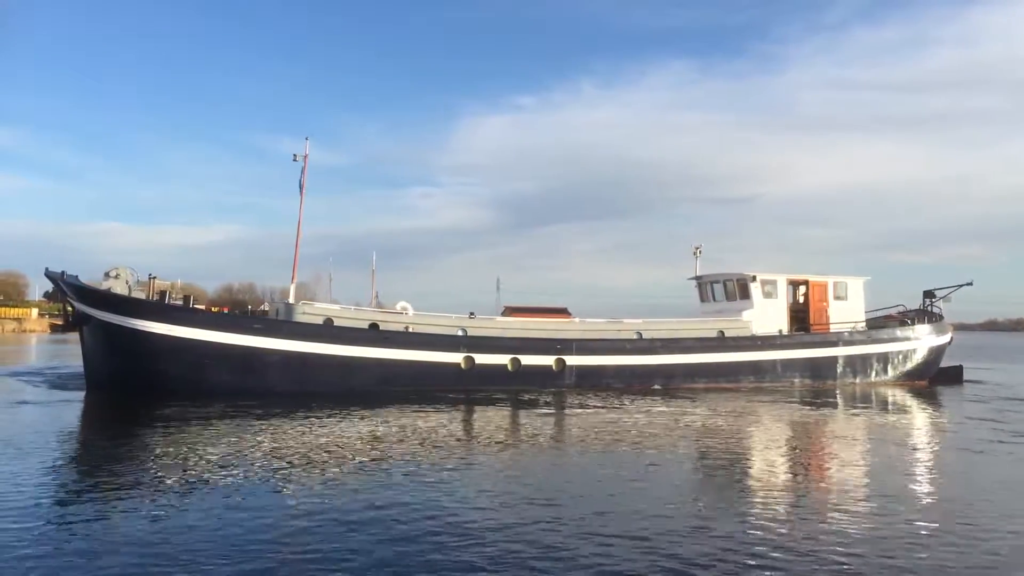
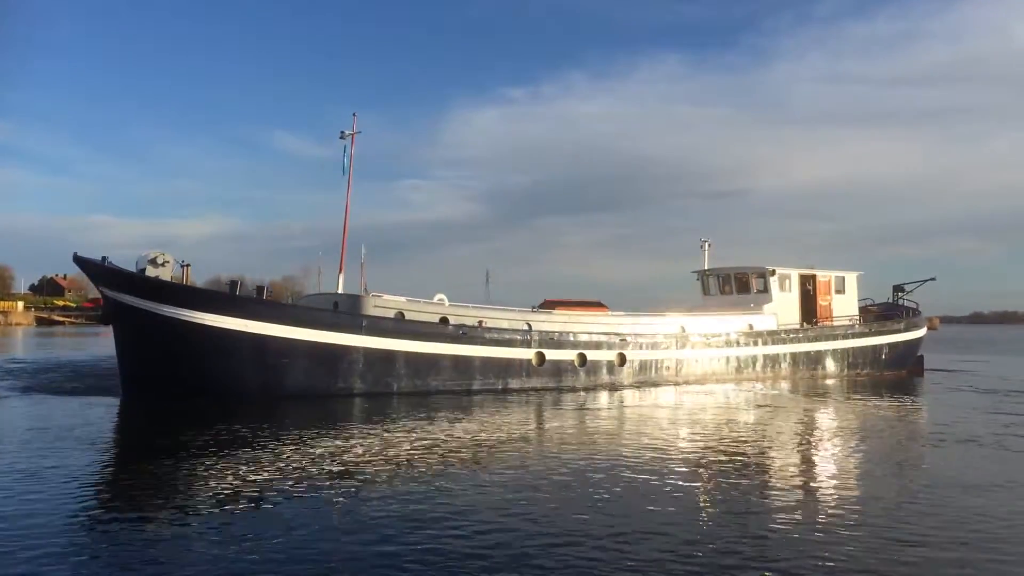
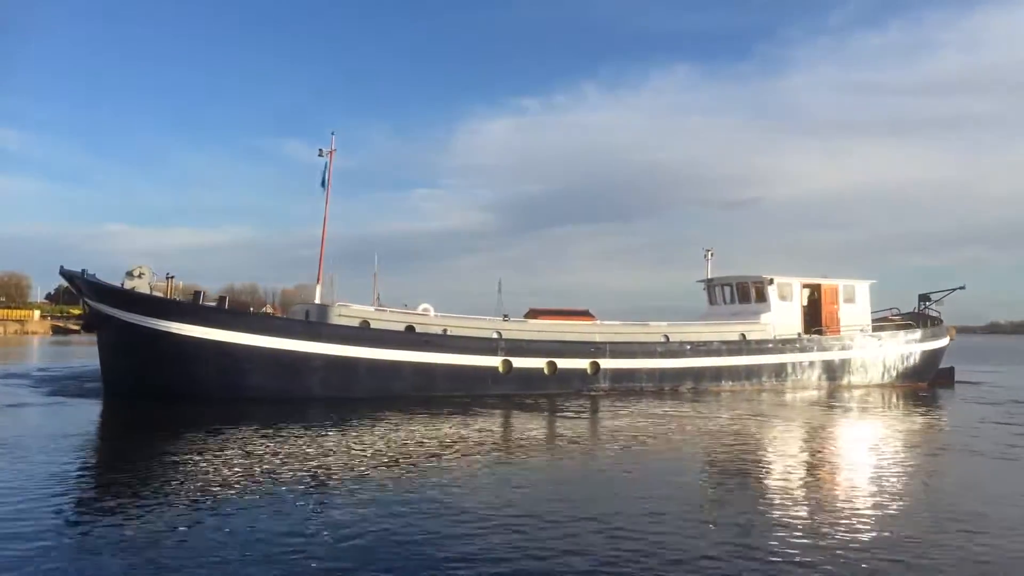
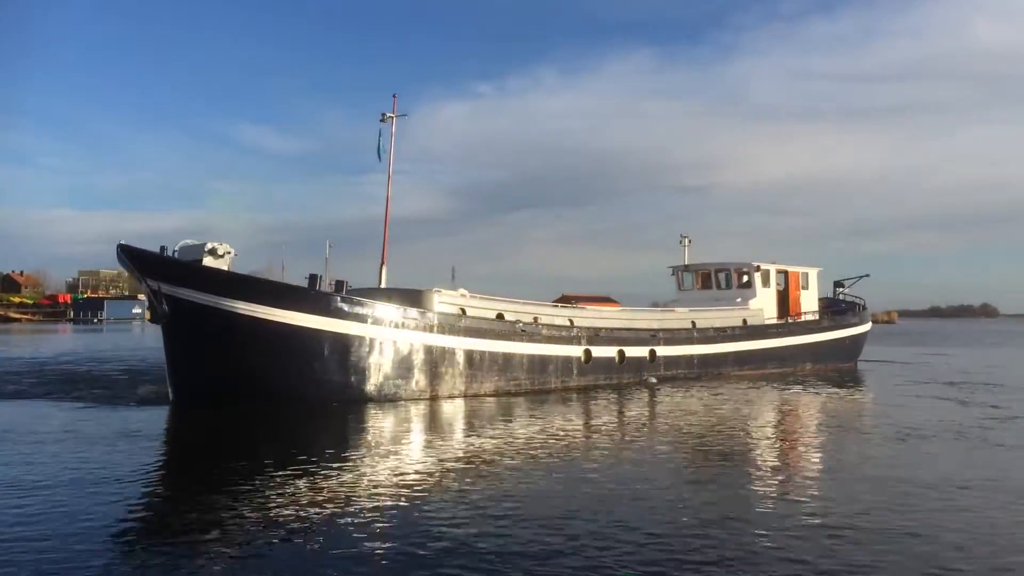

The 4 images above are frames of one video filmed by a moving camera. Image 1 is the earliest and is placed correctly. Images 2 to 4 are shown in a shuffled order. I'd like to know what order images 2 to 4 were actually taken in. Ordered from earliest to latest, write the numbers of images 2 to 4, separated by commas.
3, 2, 4
